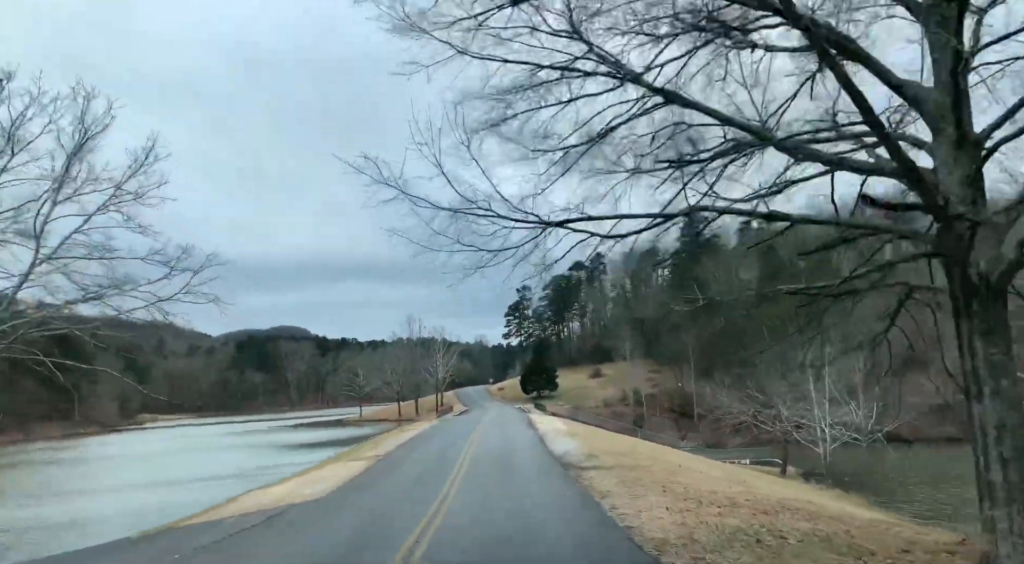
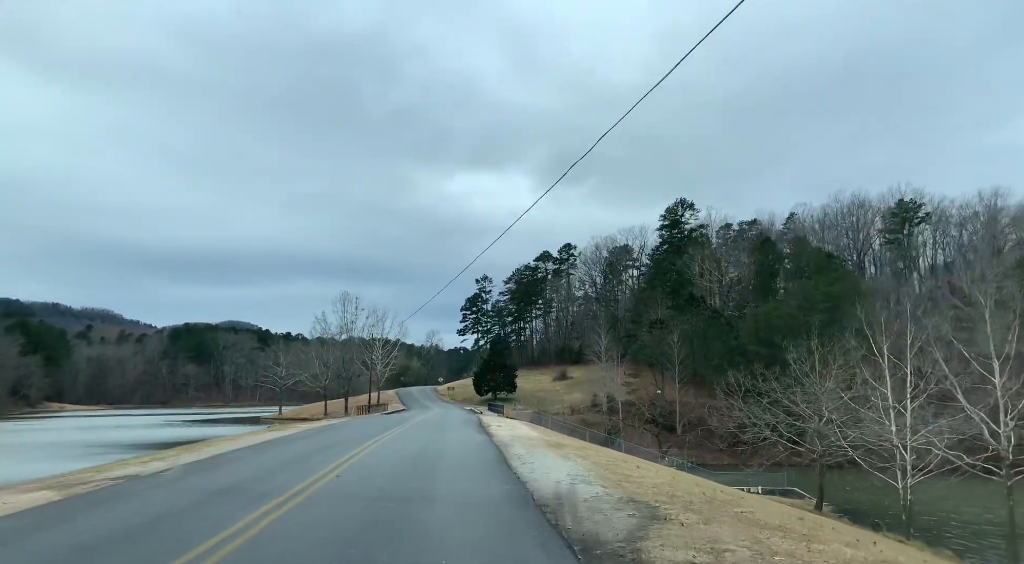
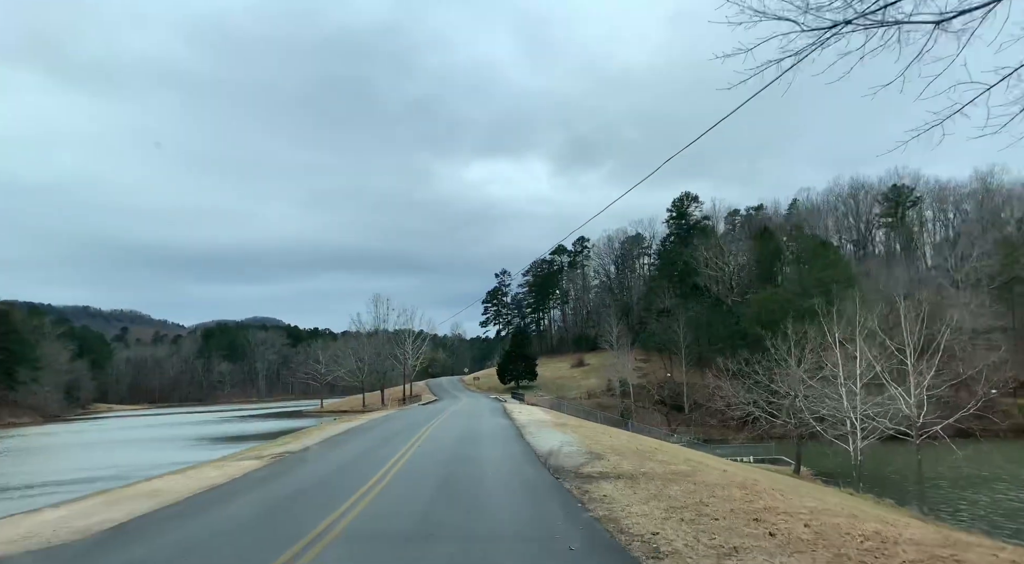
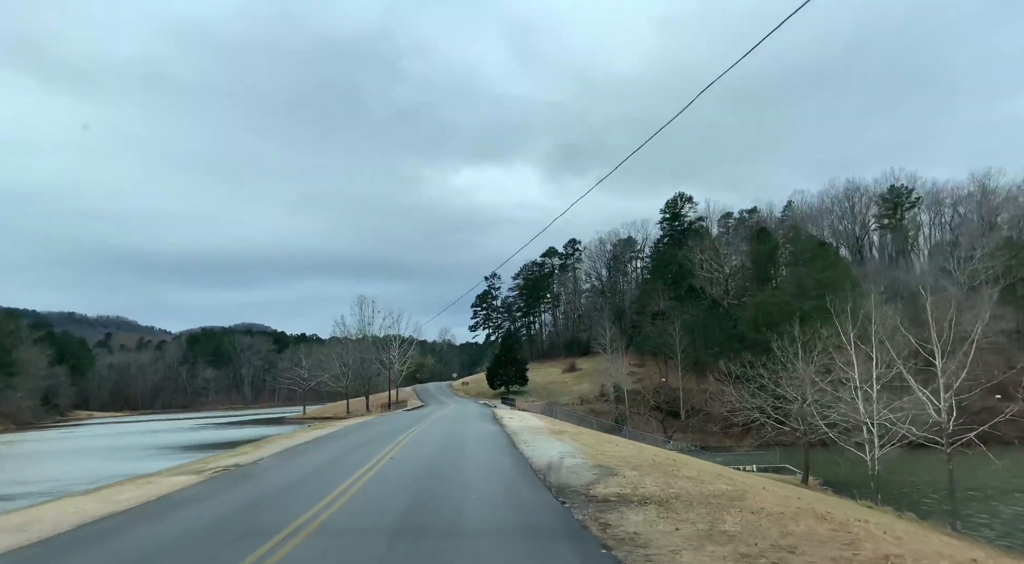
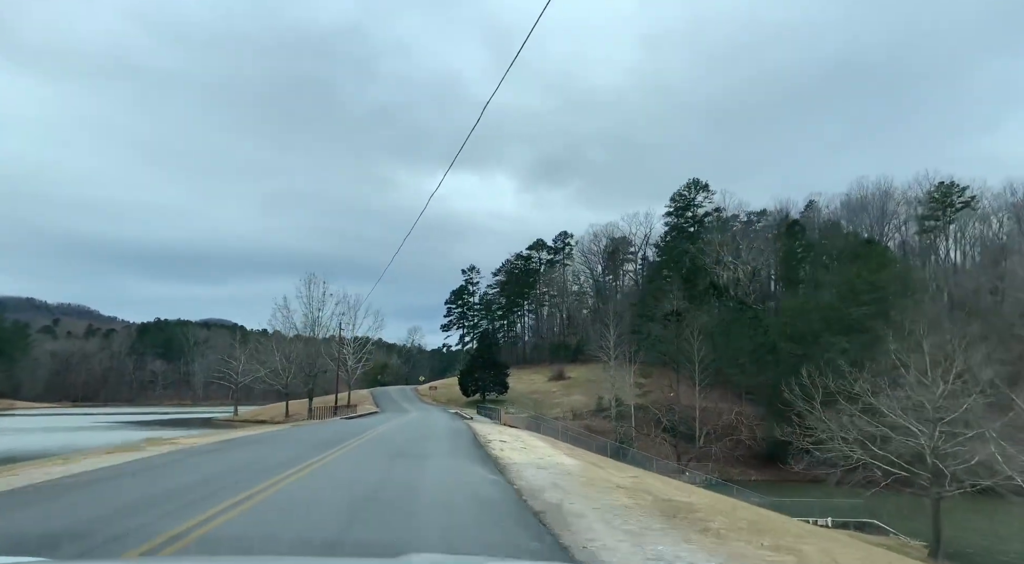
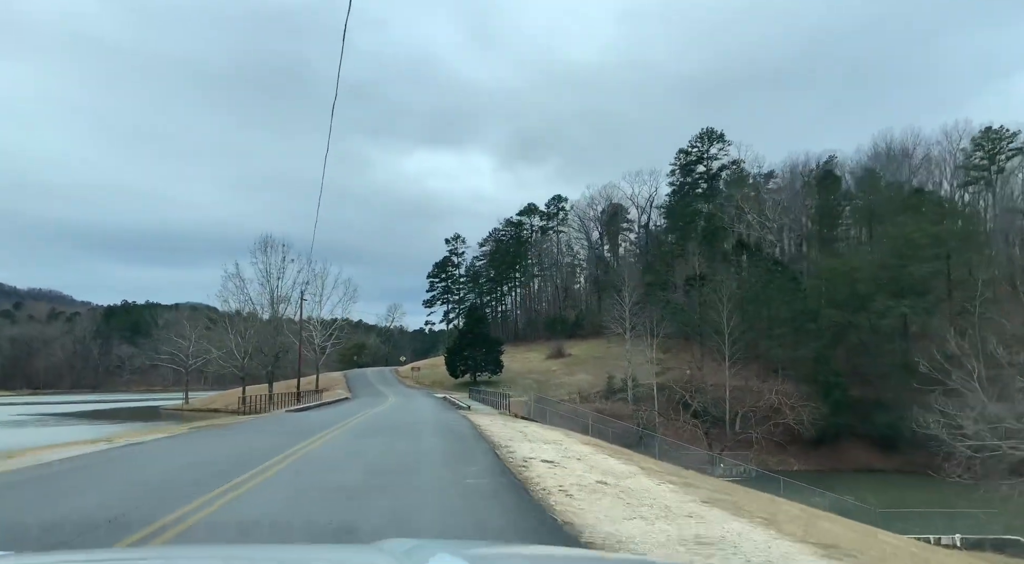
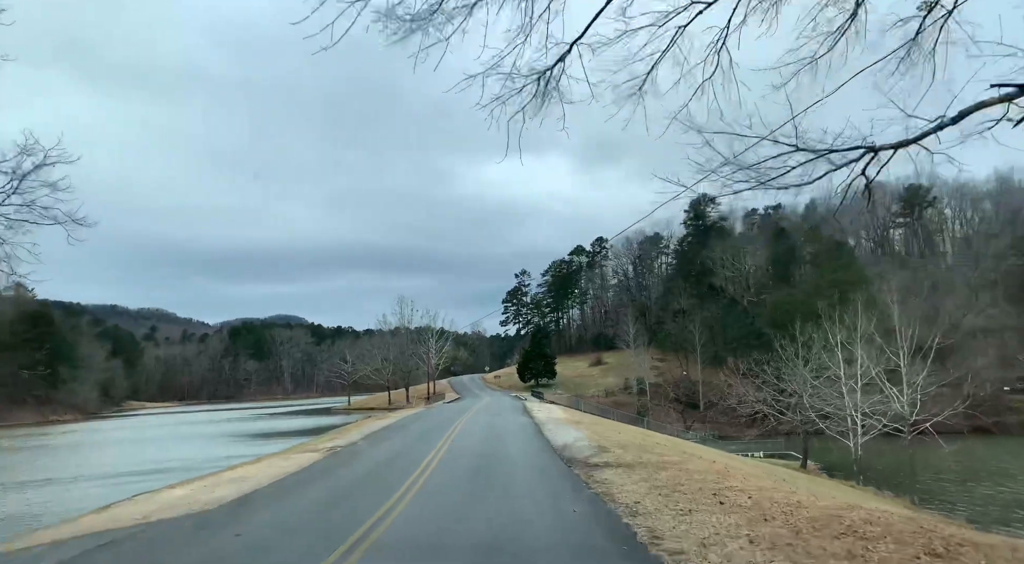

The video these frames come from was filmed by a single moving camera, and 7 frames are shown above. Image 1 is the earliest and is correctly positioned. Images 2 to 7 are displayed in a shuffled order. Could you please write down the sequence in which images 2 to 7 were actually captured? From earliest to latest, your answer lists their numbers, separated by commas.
7, 3, 4, 2, 5, 6
